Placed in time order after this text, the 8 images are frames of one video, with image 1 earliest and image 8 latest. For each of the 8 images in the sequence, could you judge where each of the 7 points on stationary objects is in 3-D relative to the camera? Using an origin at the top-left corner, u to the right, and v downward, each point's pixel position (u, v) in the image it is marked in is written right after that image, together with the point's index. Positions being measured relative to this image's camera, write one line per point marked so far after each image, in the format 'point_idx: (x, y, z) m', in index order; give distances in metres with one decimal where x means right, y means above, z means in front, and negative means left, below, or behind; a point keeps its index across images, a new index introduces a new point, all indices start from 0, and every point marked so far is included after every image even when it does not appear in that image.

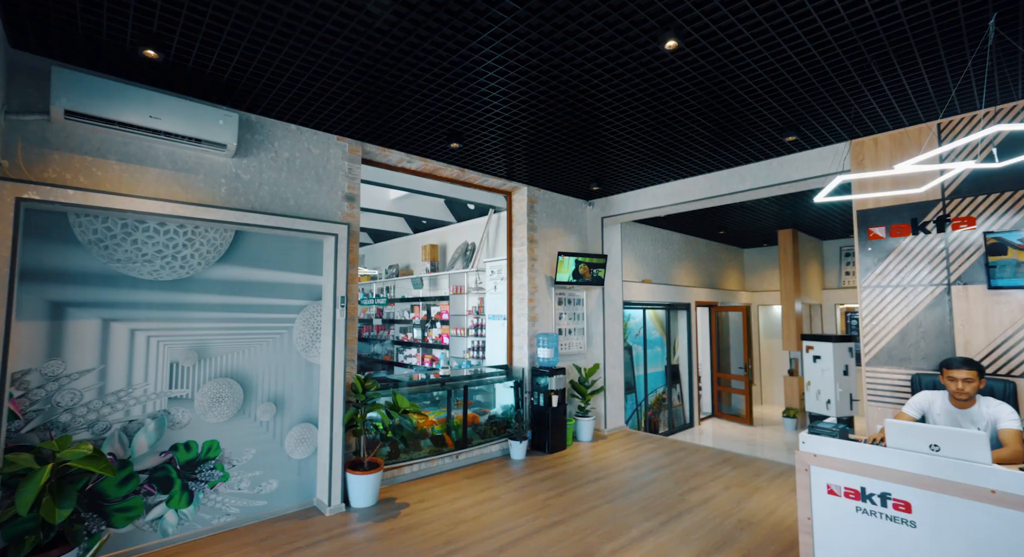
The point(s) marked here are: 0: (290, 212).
0: (-1.9, +0.6, +4.0) m
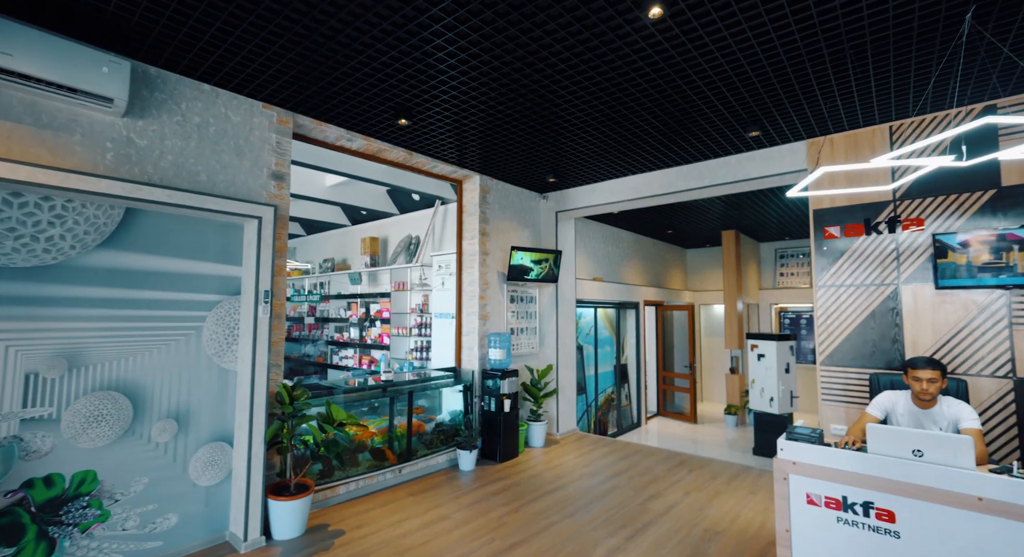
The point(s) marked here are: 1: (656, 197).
0: (-2.2, +0.6, +3.3) m
1: (+1.8, +1.0, +5.8) m
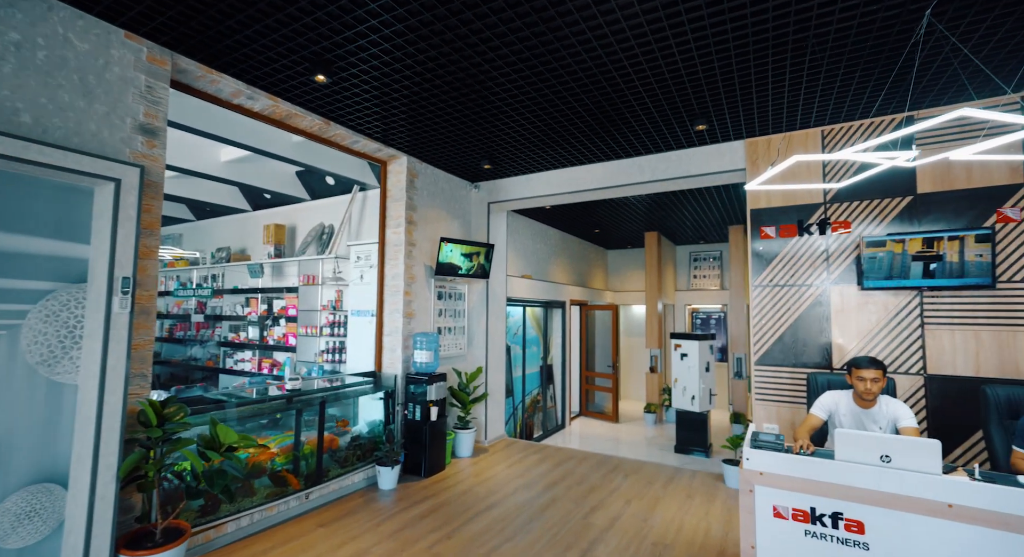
0: (-2.5, +0.7, +2.5) m
1: (+1.0, +1.0, +5.6) m
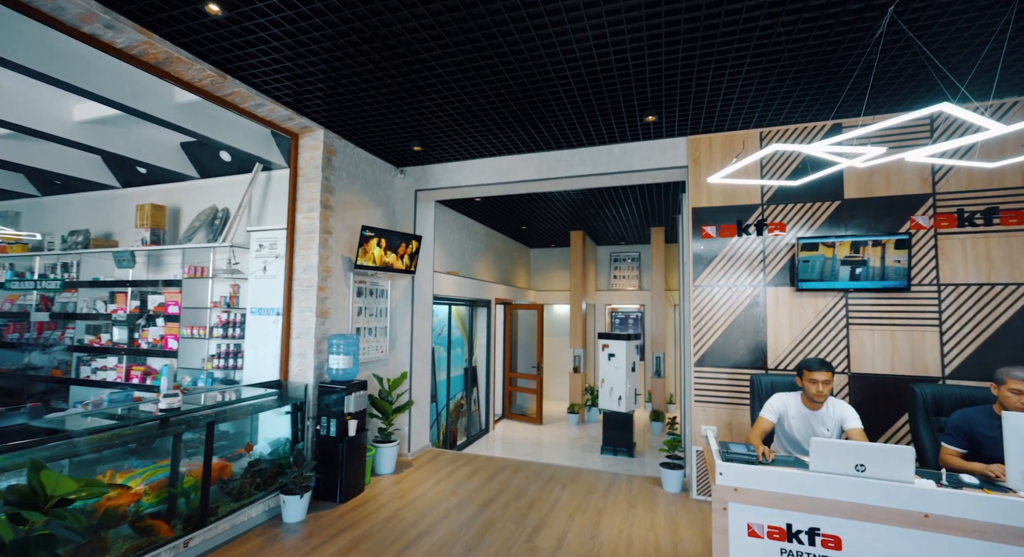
0: (-2.6, +0.8, +1.6) m
1: (+0.2, +1.1, +5.3) m
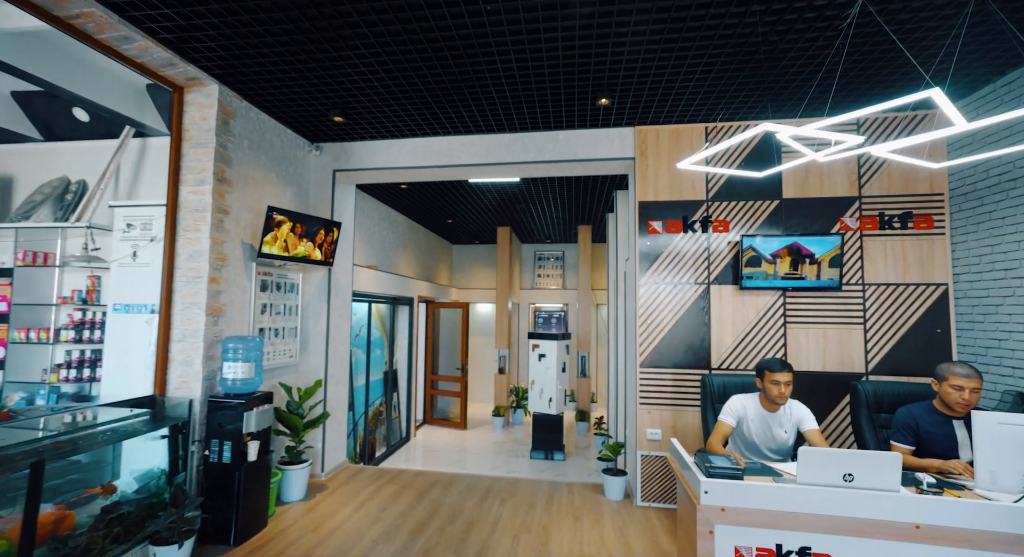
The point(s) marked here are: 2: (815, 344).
0: (-2.6, +0.9, +0.6) m
1: (-0.4, +1.1, +4.8) m
2: (+2.7, -0.6, +4.2) m
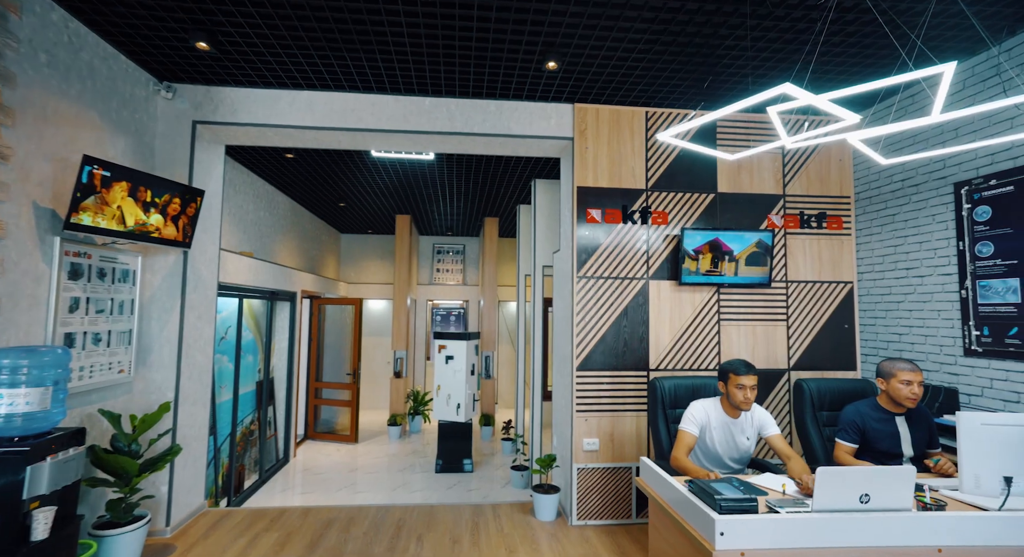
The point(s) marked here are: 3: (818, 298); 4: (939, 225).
0: (-2.2, +1.0, -0.6) m
1: (-1.1, +1.2, +4.0) m
2: (+2.0, -0.6, +4.2) m
3: (+2.7, -0.2, +4.3) m
4: (+3.4, +0.4, +3.7) m
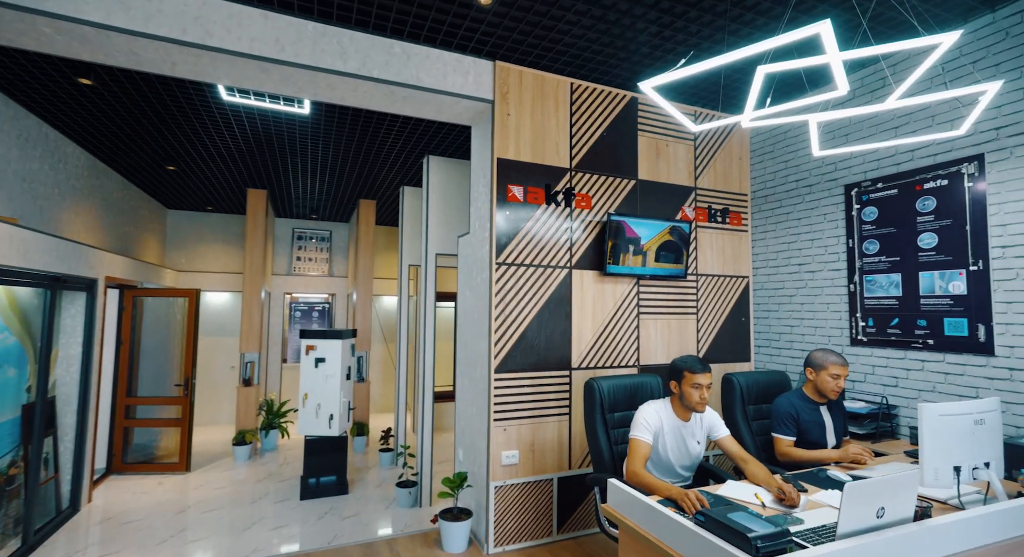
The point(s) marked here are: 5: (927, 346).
0: (-1.4, +1.1, -1.8) m
1: (-1.7, +1.3, +2.9) m
2: (+1.3, -0.5, +4.0) m
3: (+1.9, -0.1, +4.3) m
4: (+2.7, +0.5, +4.0) m
5: (+2.9, -0.5, +3.4) m
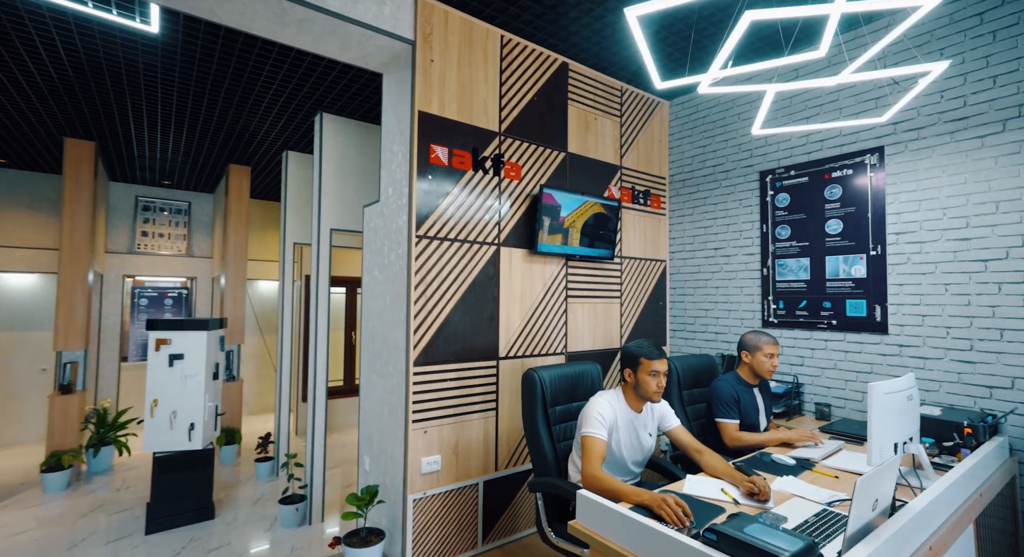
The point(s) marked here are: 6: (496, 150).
0: (-0.7, +1.1, -2.5) m
1: (-2.0, +1.5, +2.0) m
2: (+0.6, -0.3, +3.8) m
3: (+1.2, 0.0, +4.2) m
4: (+2.0, +0.6, +4.1) m
5: (+2.4, -0.4, +3.6) m
6: (-0.1, +0.9, +3.2) m
